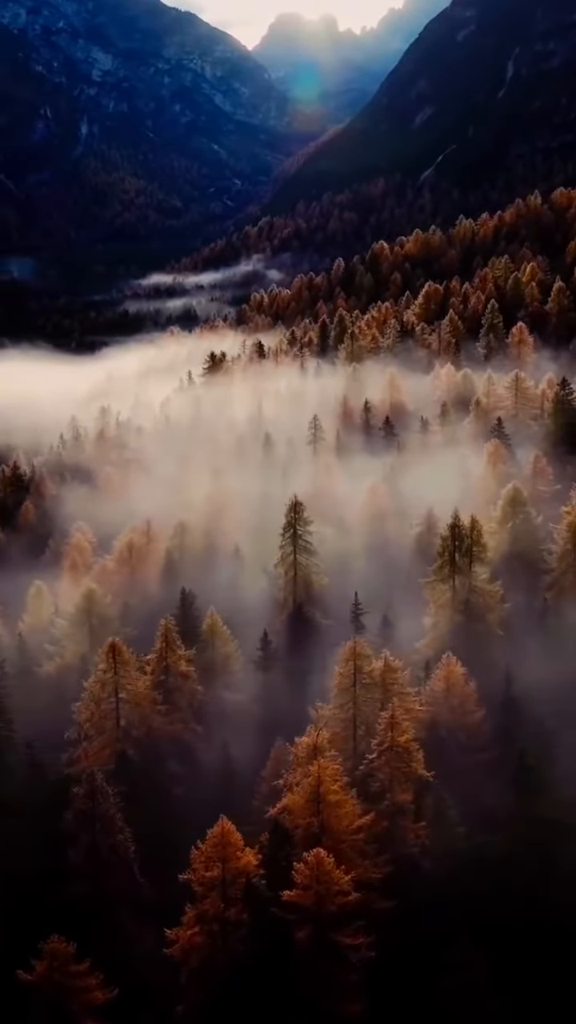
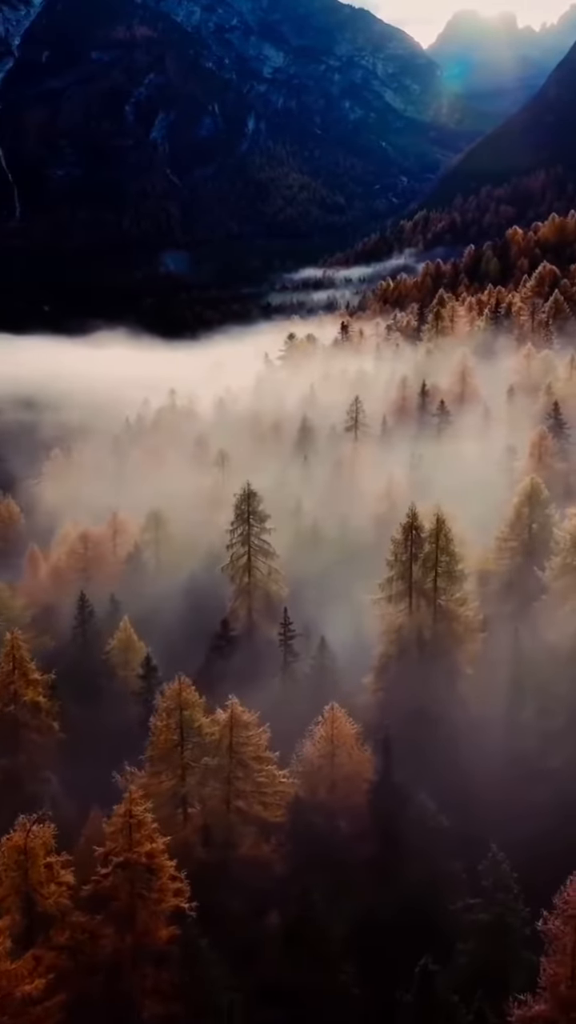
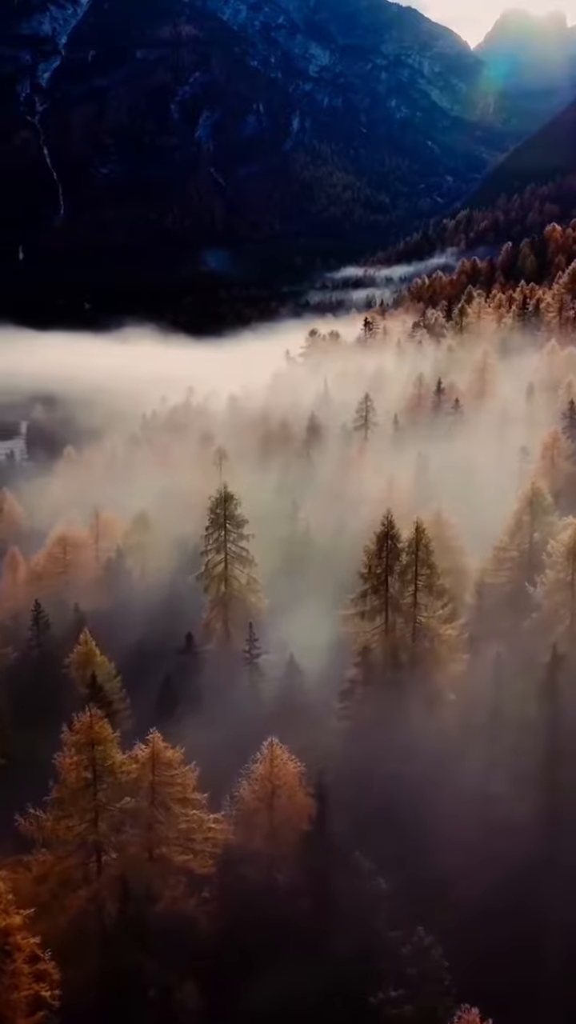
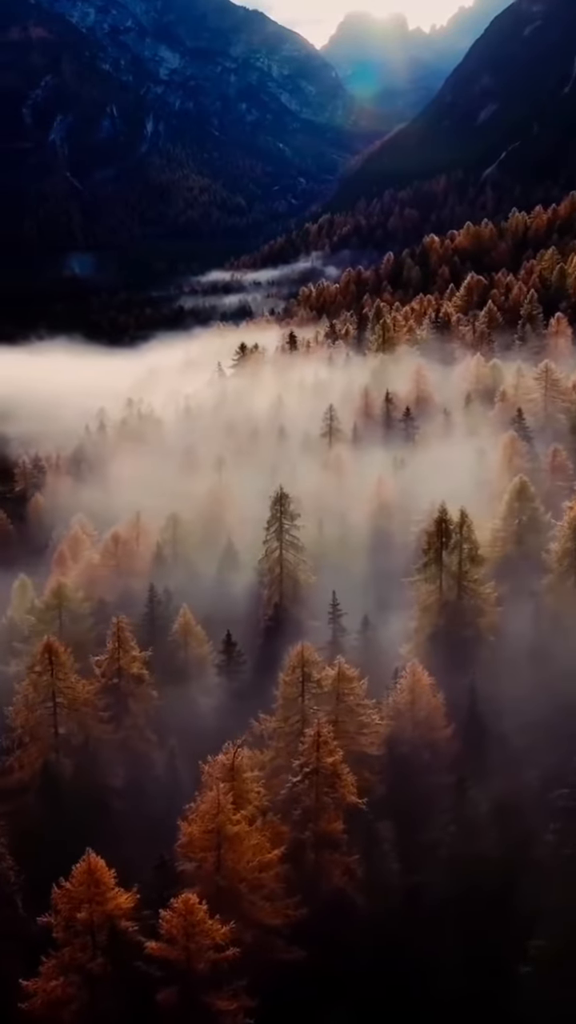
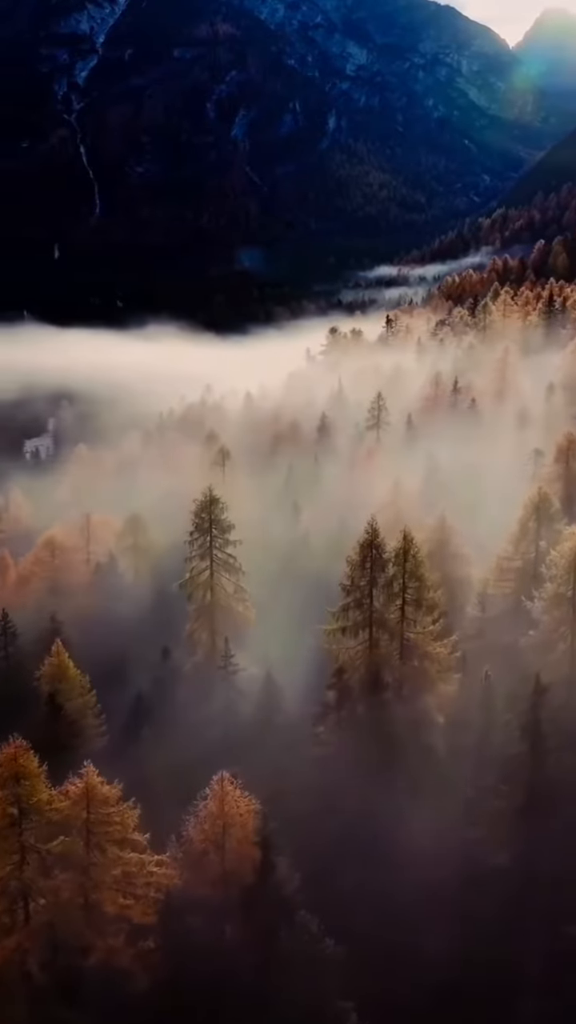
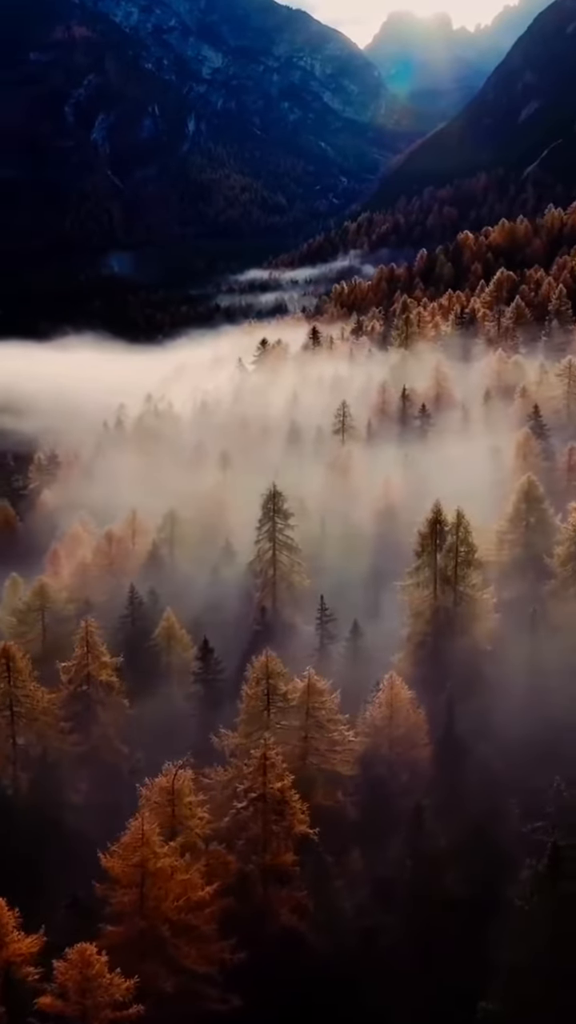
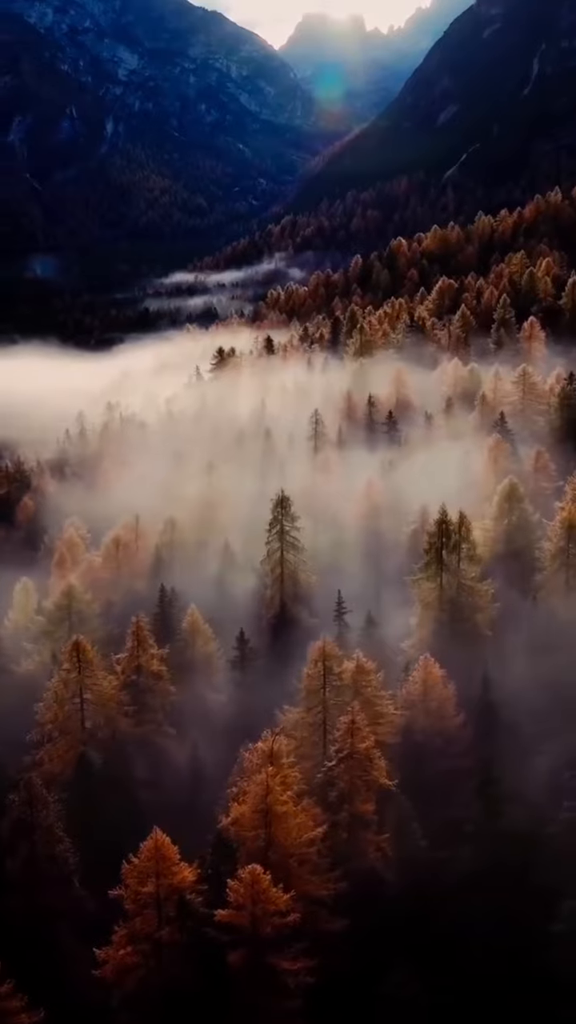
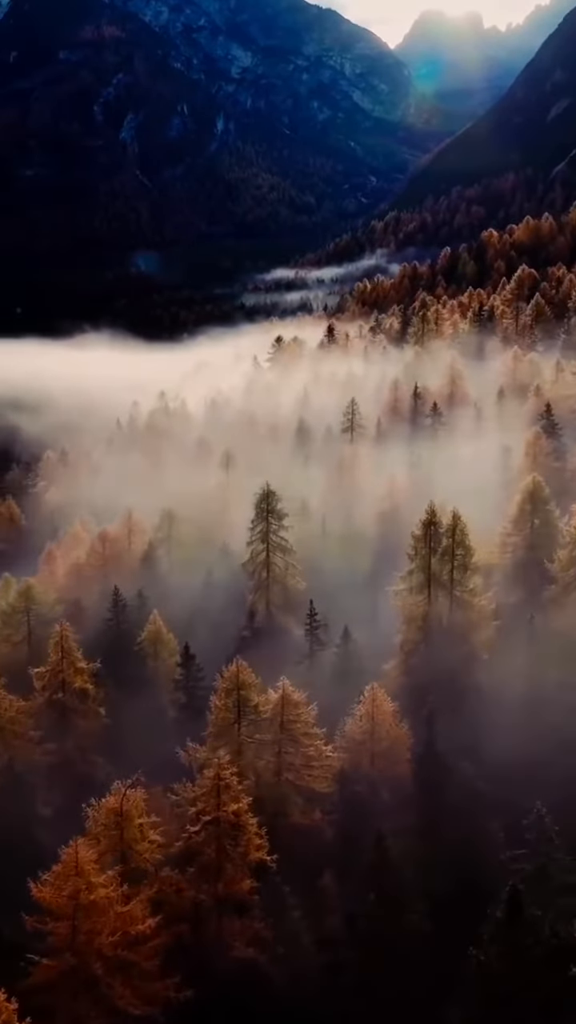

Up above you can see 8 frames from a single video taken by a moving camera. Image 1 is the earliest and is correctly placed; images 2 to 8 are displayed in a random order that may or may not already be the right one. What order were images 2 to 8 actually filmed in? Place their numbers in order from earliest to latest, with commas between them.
7, 4, 6, 8, 2, 3, 5
